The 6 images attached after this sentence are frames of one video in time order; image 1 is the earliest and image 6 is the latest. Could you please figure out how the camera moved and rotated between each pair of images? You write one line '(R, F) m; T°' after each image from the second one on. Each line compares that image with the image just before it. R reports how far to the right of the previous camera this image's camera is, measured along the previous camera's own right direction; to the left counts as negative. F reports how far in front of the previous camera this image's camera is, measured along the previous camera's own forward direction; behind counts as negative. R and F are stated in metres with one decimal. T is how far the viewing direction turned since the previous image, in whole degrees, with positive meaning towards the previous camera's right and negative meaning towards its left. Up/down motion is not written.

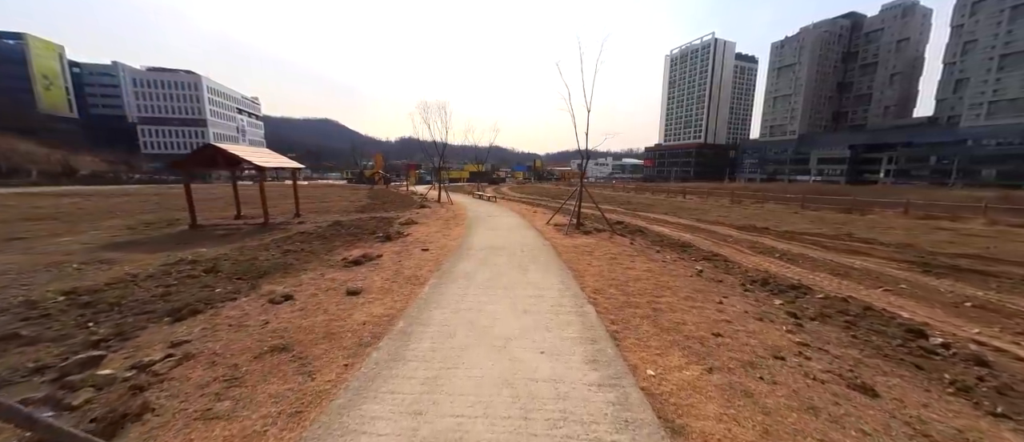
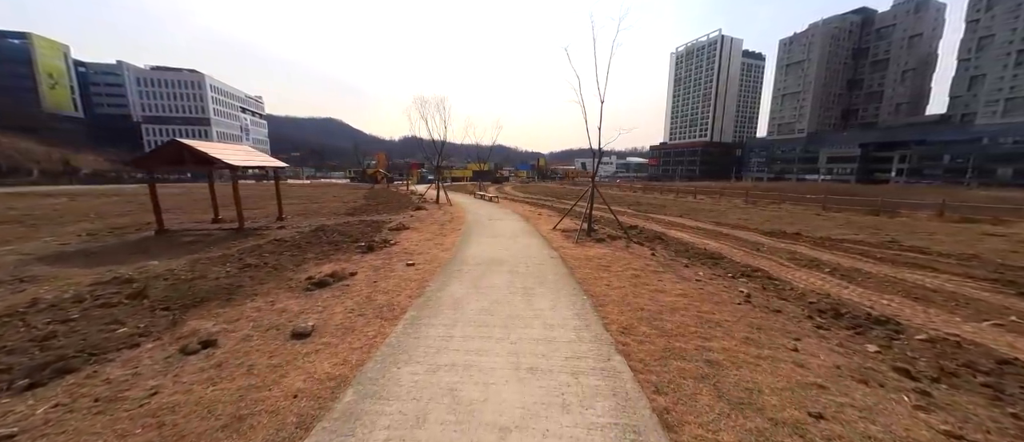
(0.0, +1.4) m; -1°
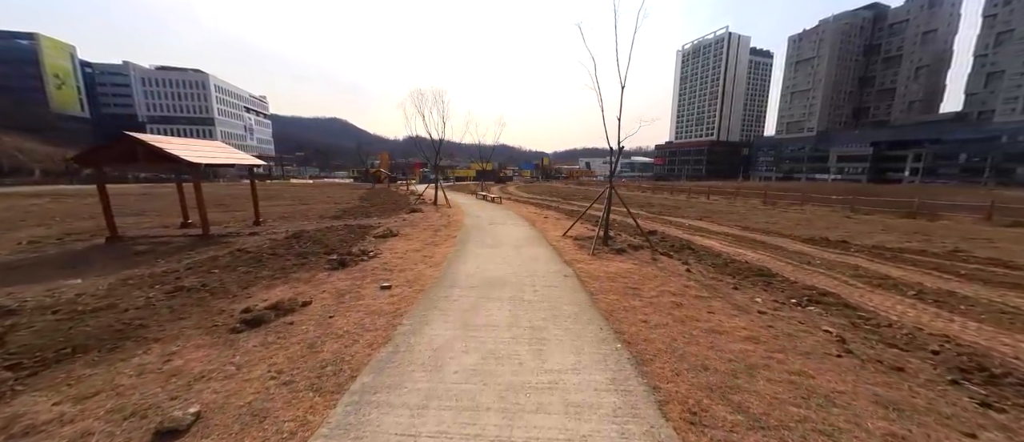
(0.0, +1.6) m; -1°
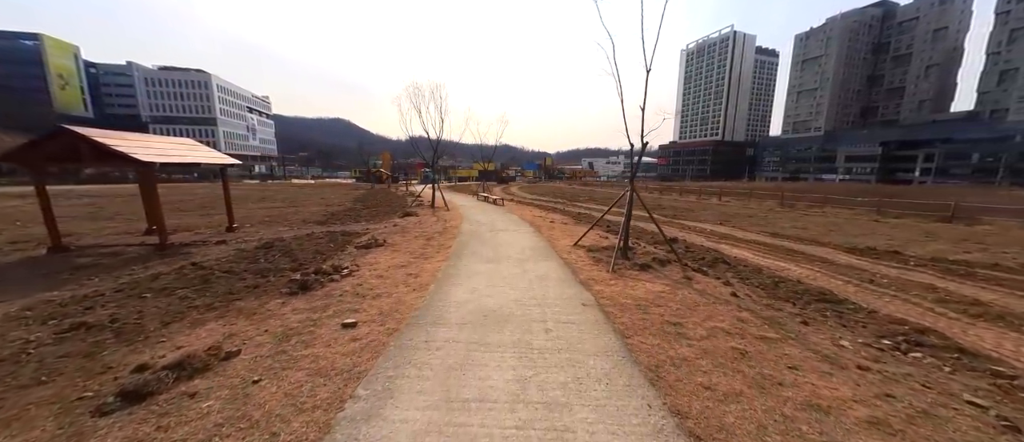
(0.0, +1.4) m; 0°
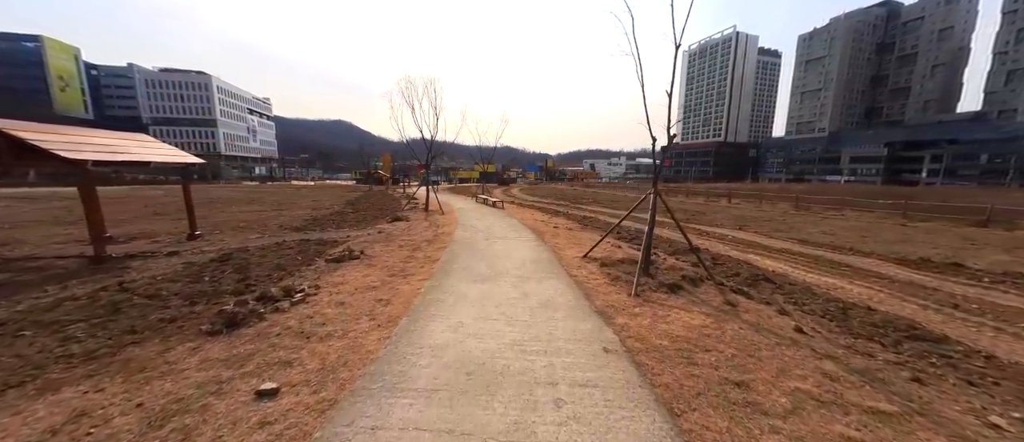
(+0.1, +1.3) m; 0°
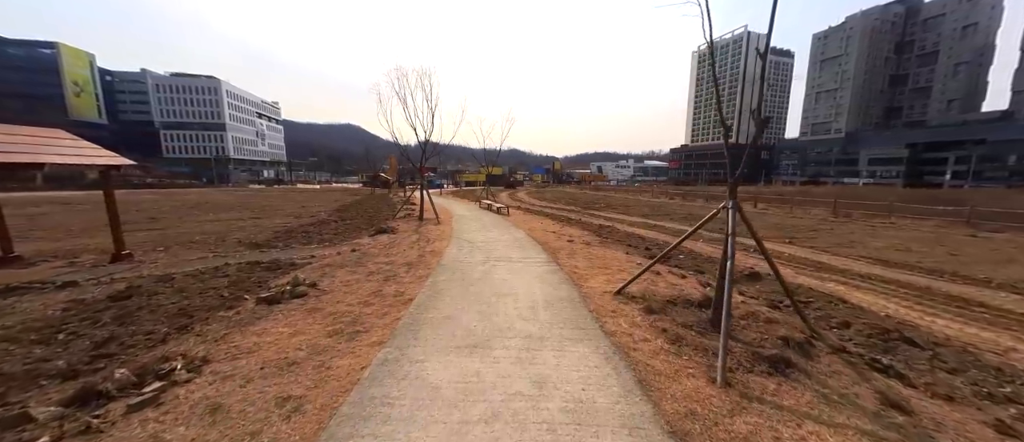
(0.0, +2.1) m; -1°
